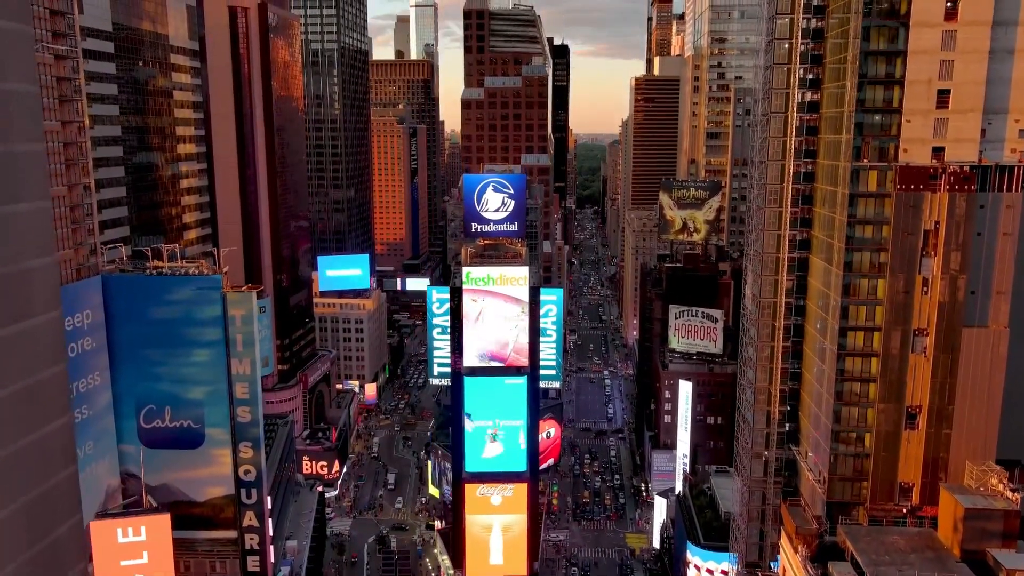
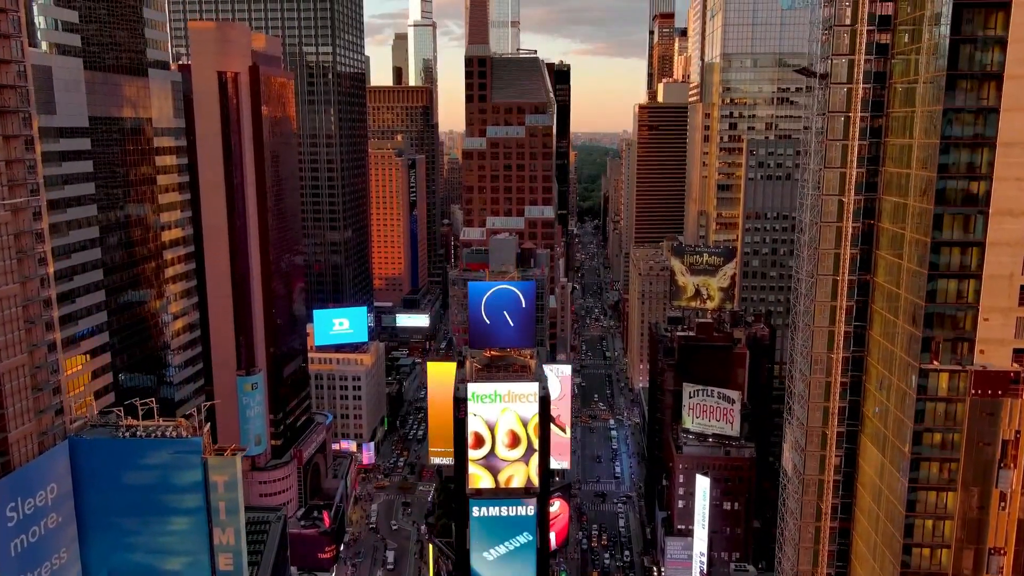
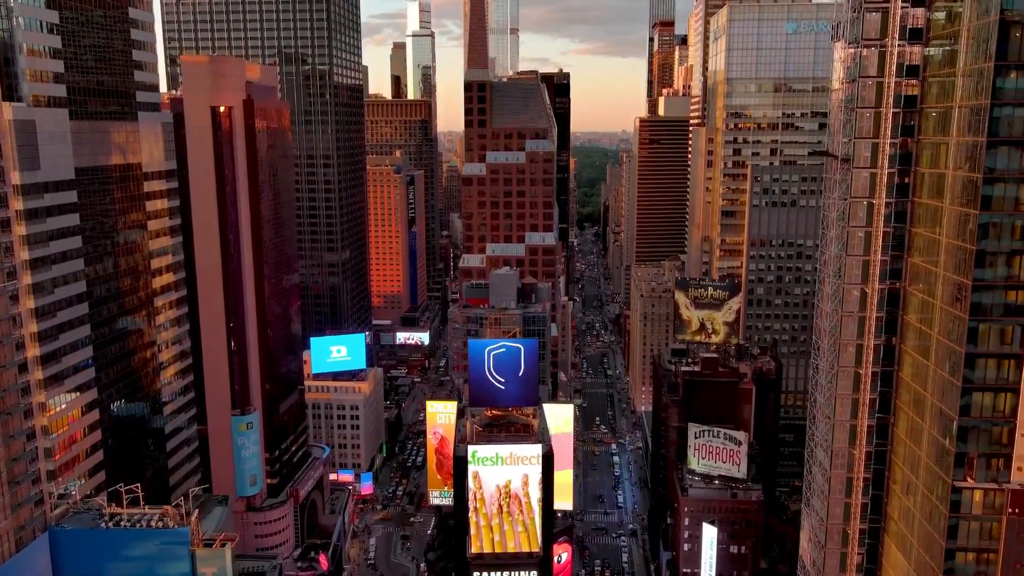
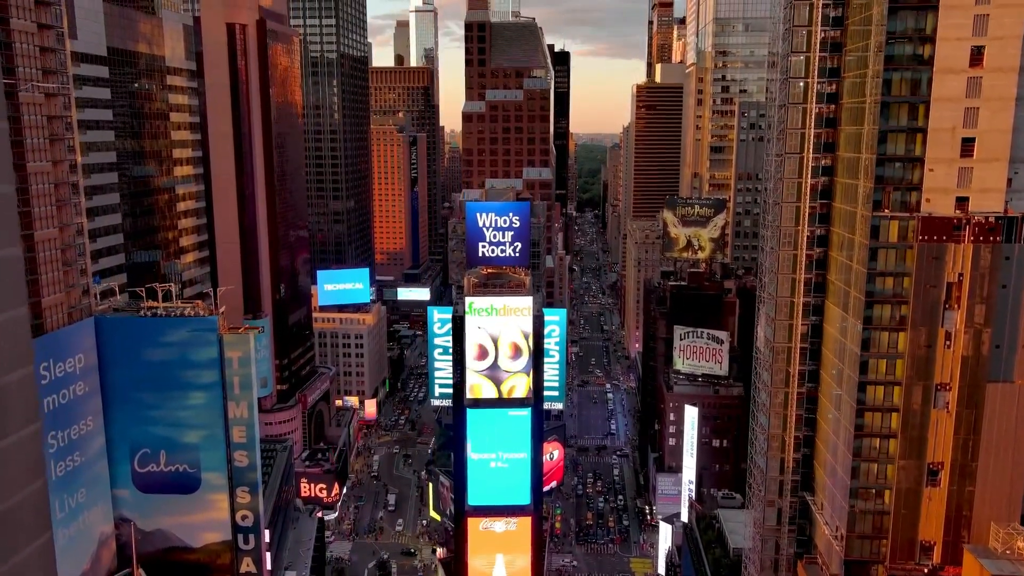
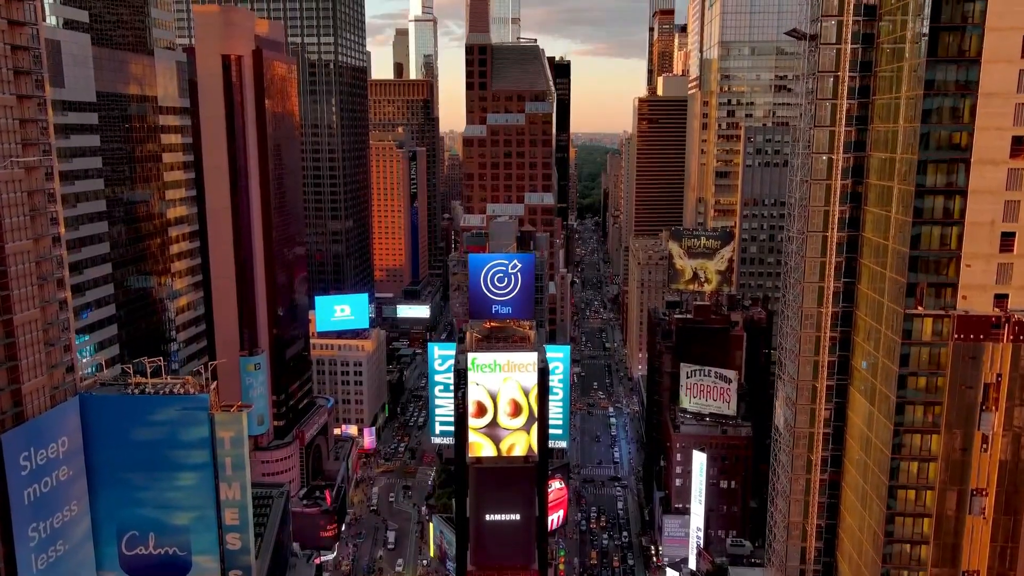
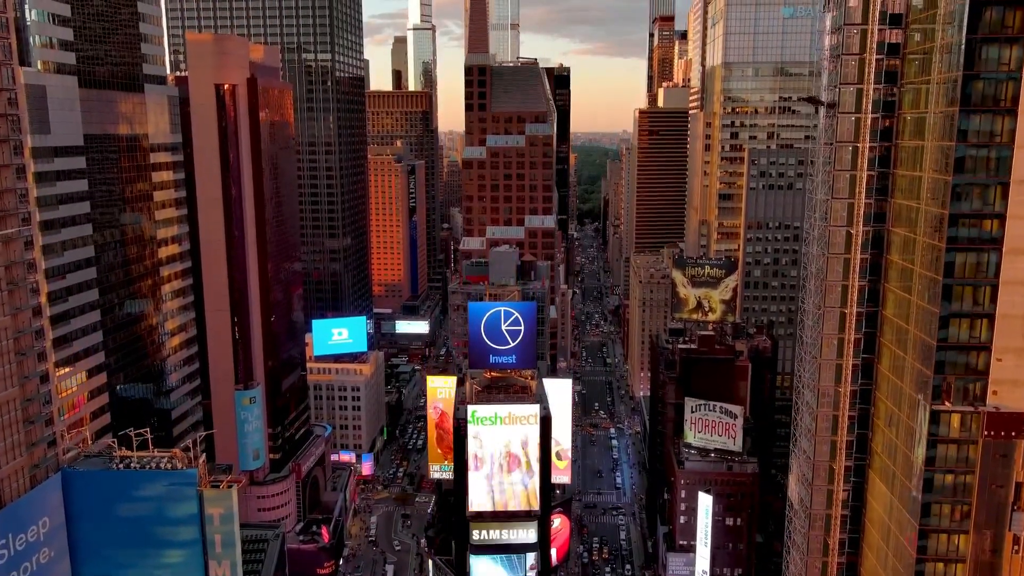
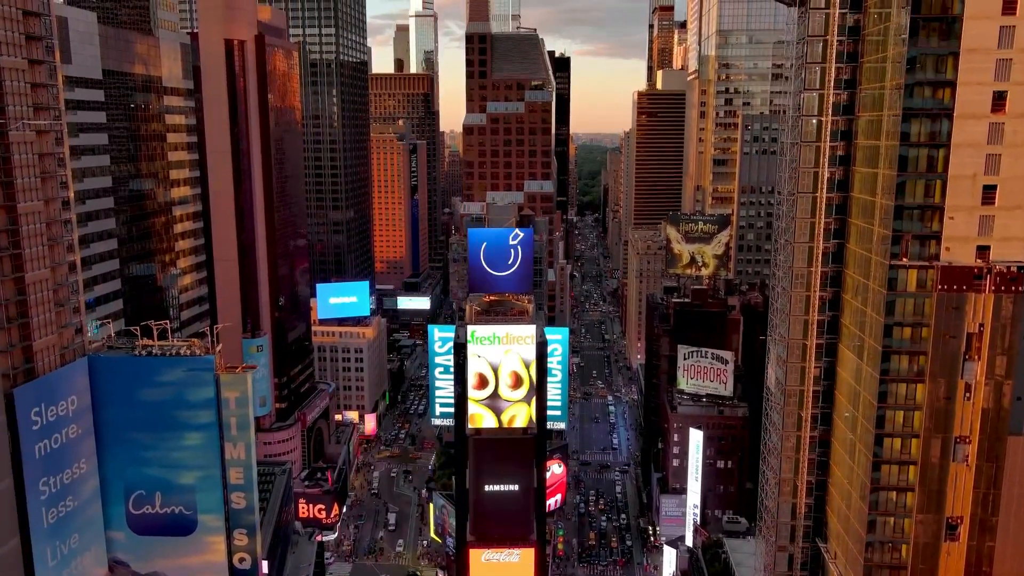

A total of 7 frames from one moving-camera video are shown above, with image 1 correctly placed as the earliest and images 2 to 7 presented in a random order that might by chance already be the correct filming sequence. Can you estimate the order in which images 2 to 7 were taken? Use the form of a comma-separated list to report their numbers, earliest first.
4, 7, 5, 2, 6, 3
